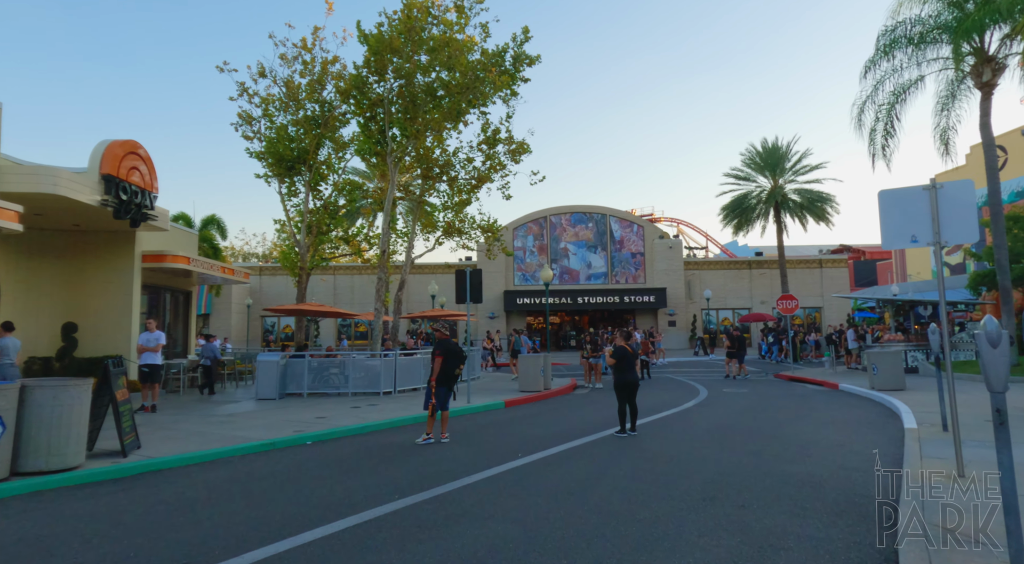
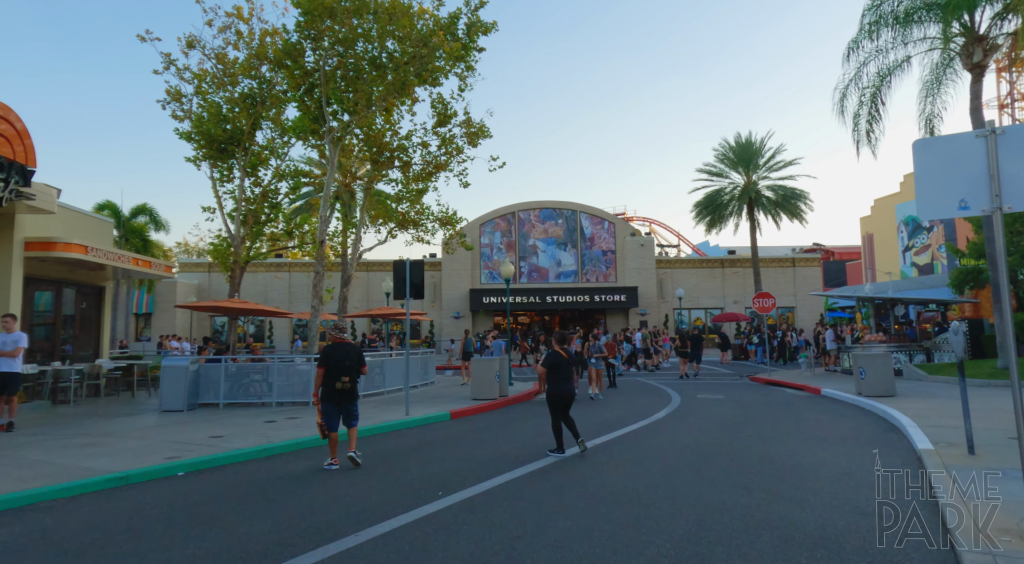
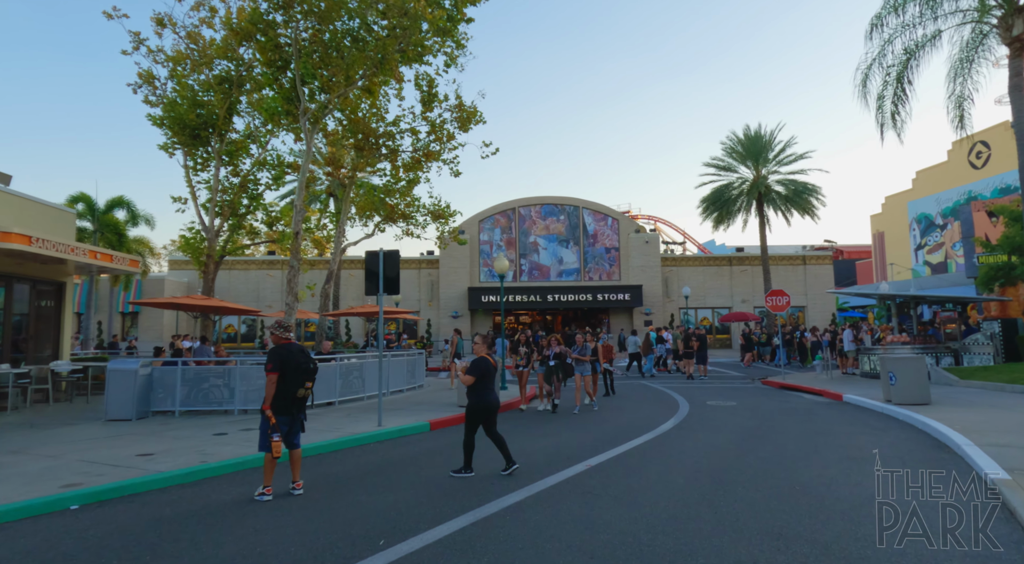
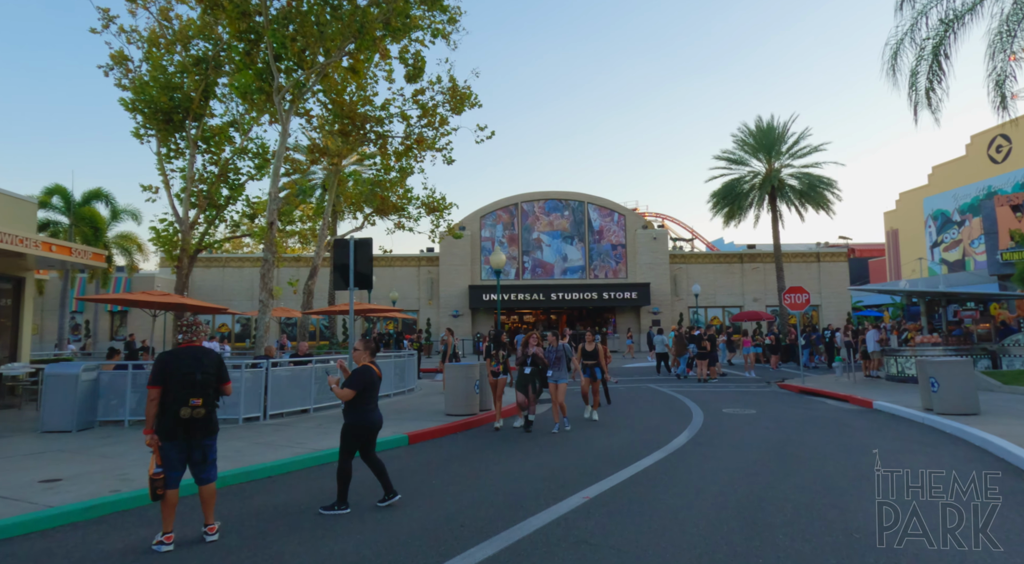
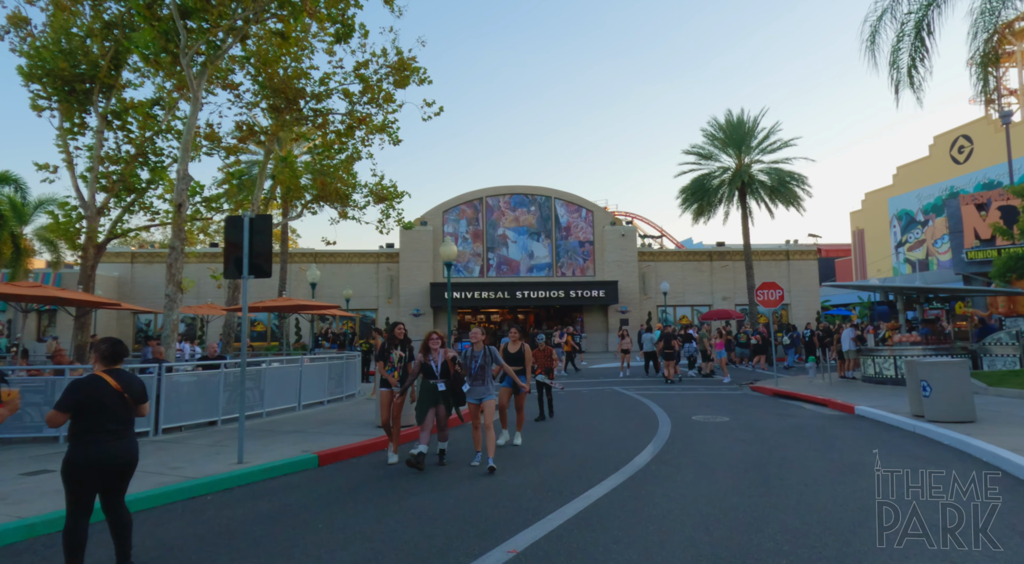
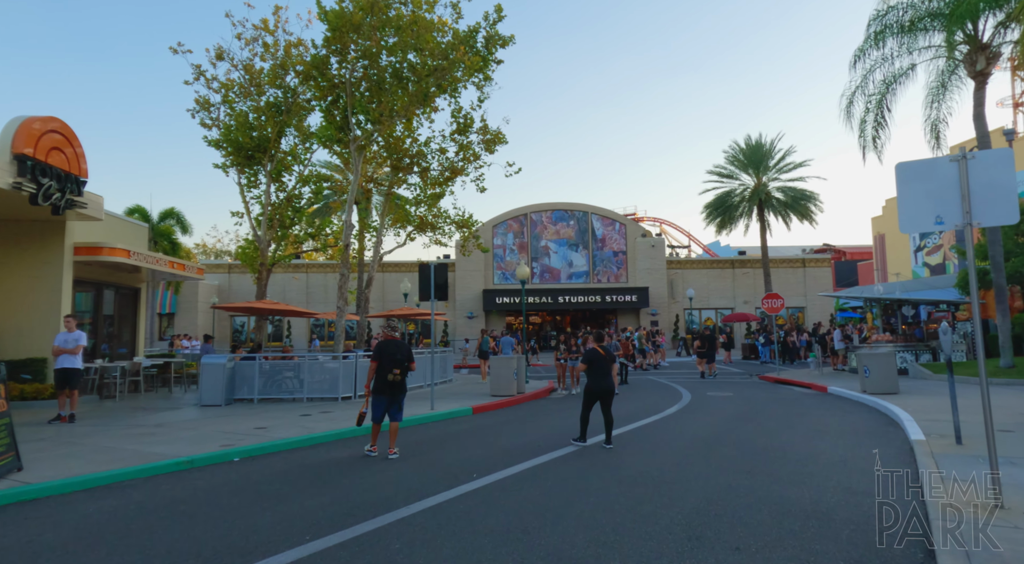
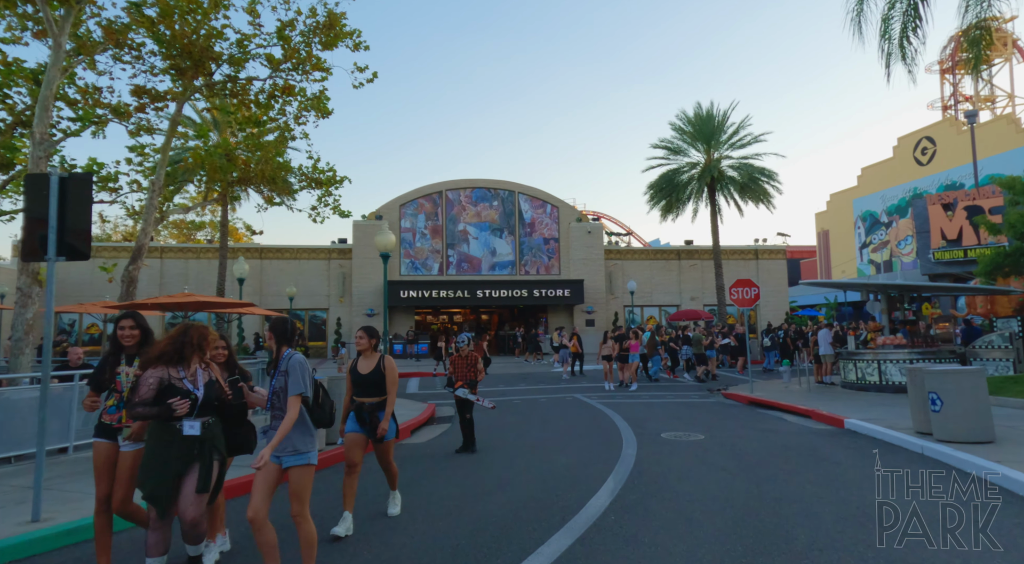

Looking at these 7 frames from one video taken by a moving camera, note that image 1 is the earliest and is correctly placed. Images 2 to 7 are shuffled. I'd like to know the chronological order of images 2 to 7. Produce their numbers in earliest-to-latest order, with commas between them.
6, 2, 3, 4, 5, 7
